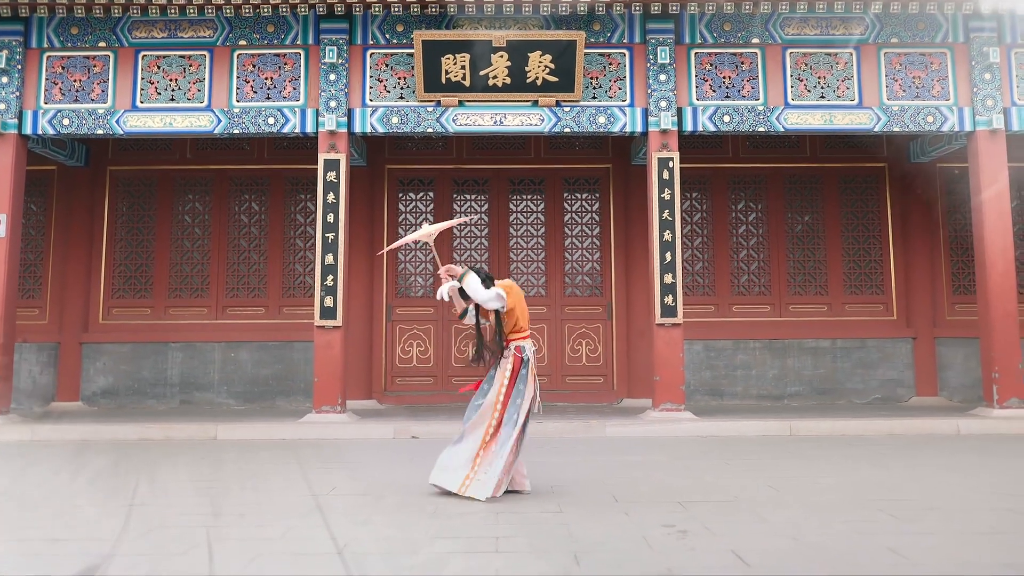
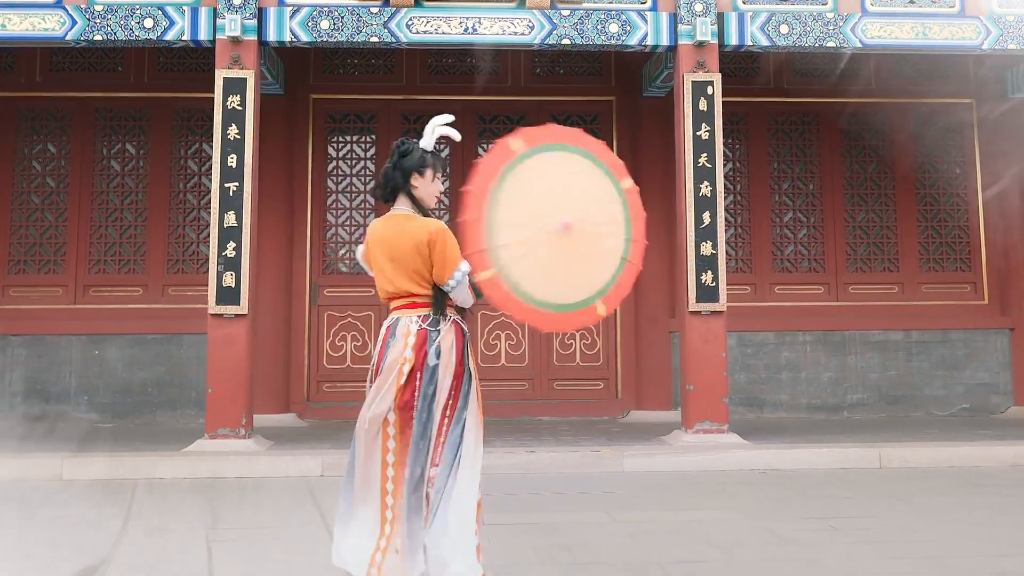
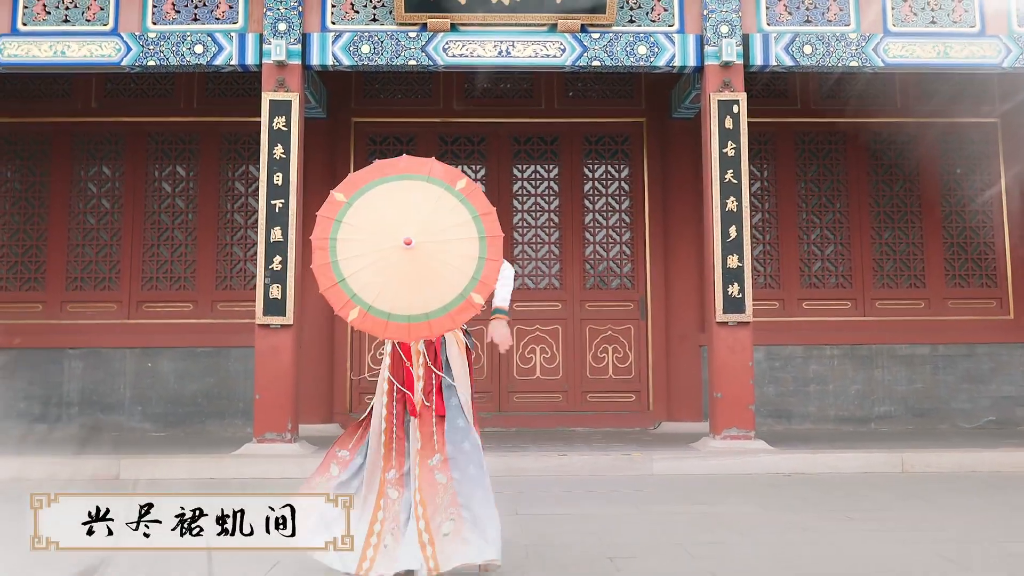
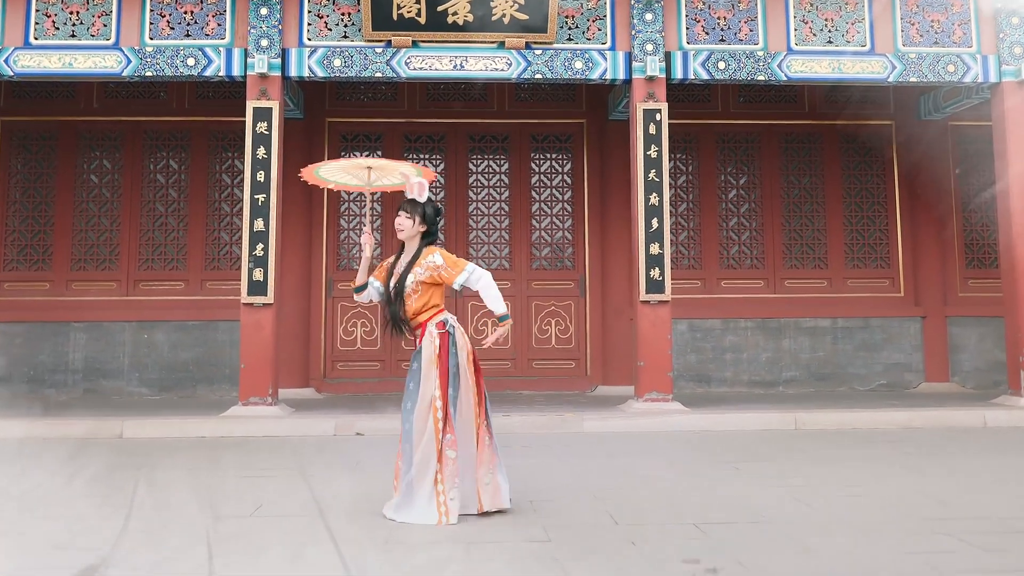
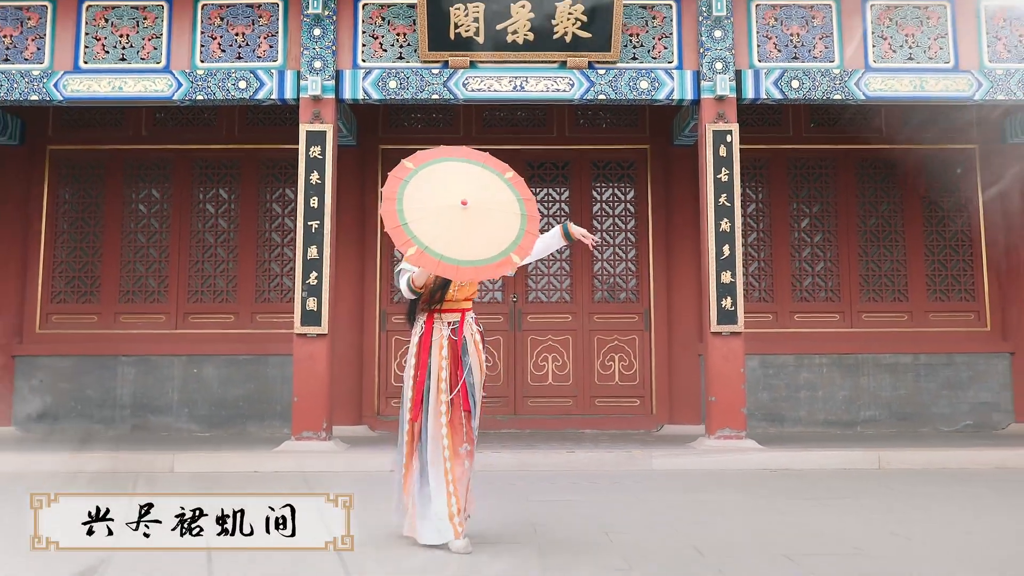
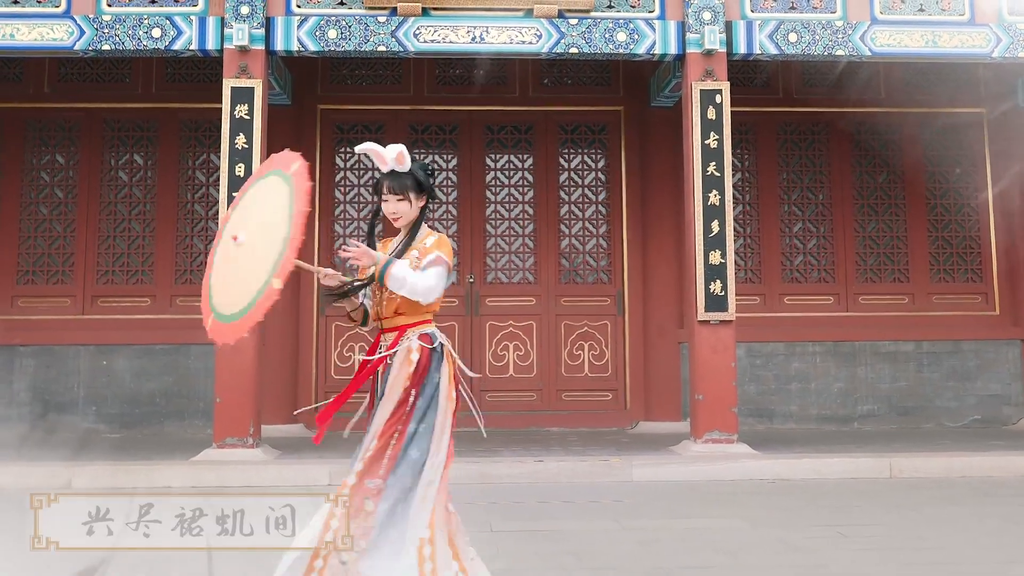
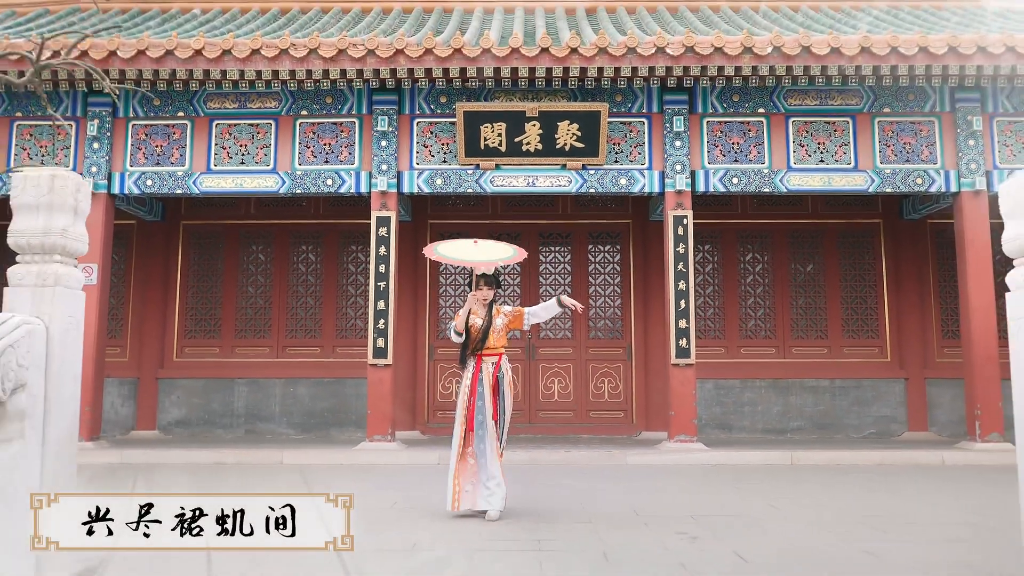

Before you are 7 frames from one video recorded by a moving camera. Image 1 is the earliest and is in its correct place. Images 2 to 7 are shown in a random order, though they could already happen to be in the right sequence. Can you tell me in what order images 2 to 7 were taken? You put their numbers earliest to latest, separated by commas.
4, 2, 6, 3, 5, 7
